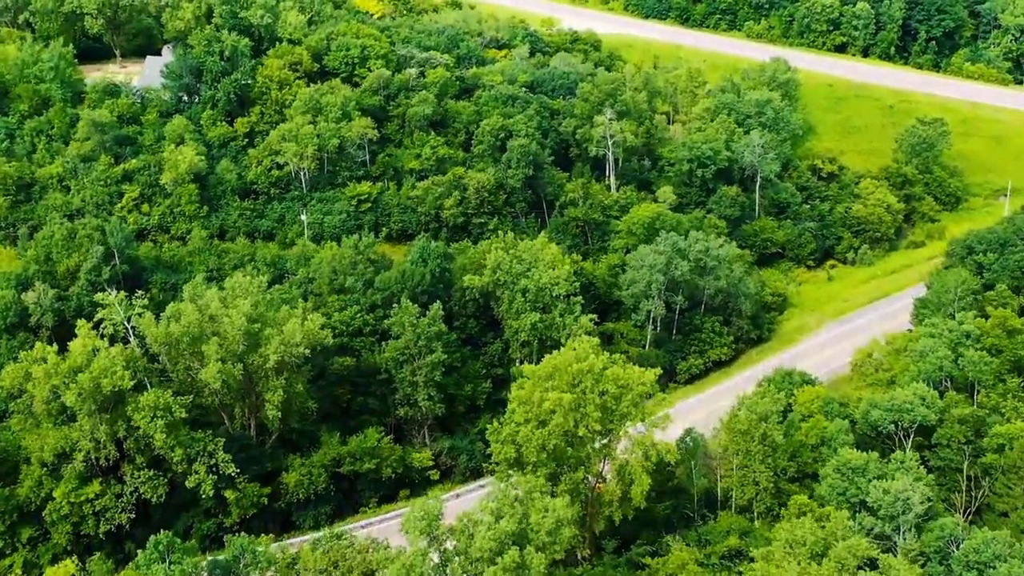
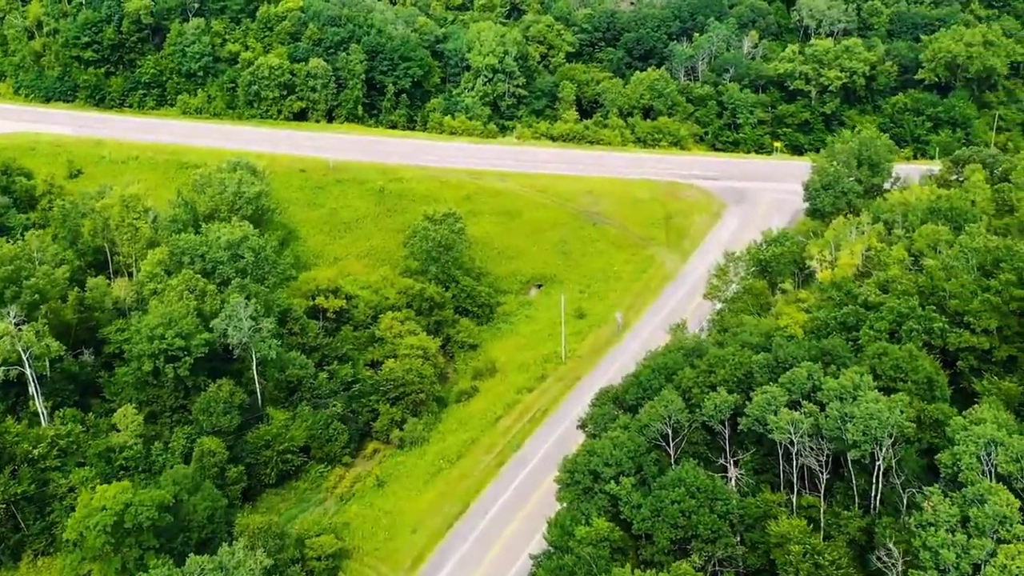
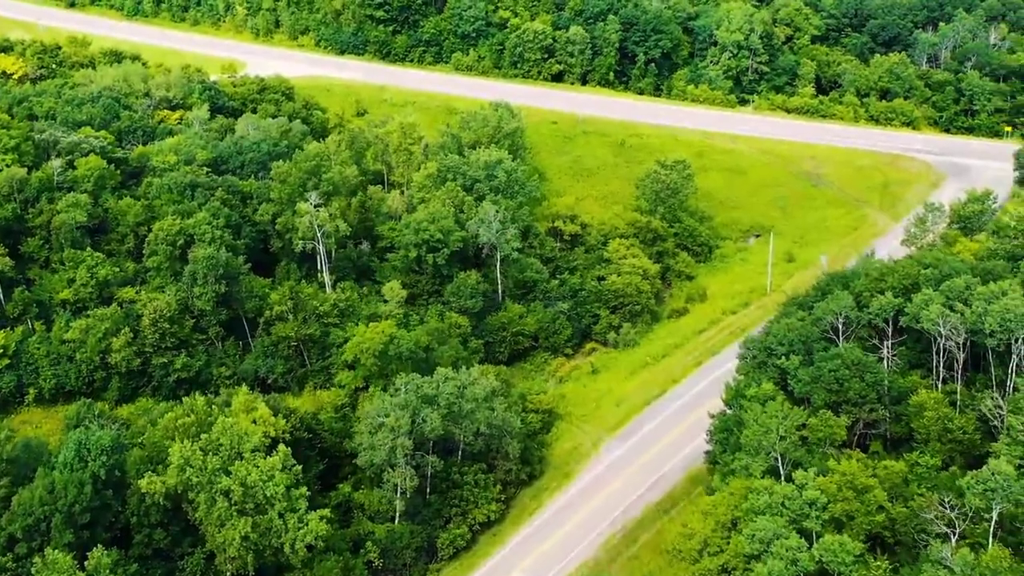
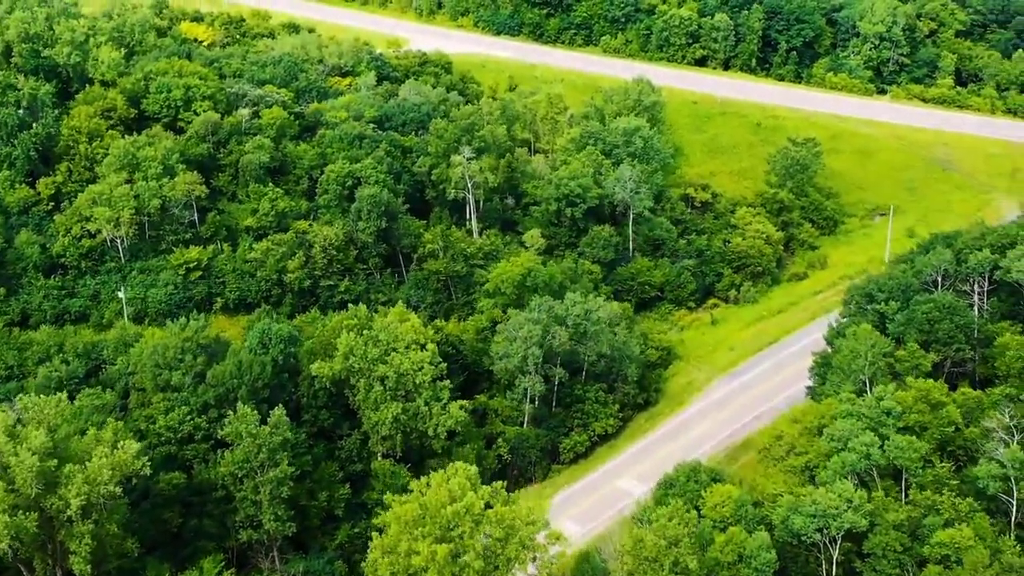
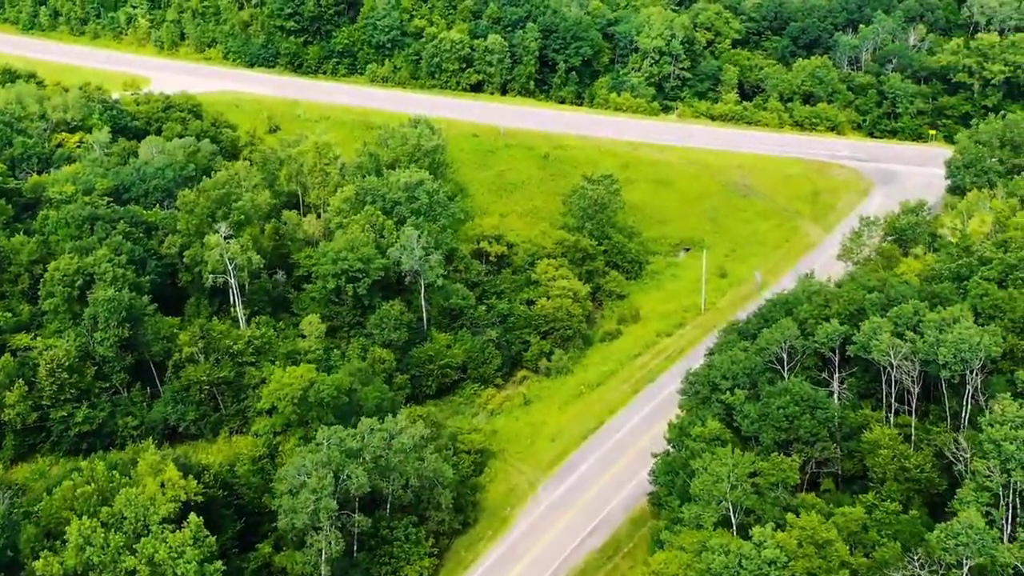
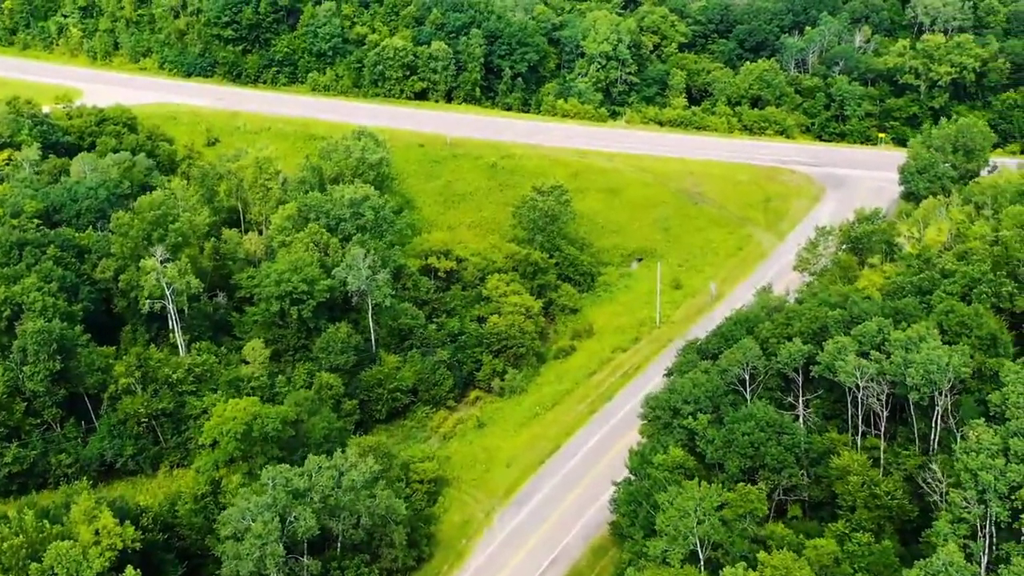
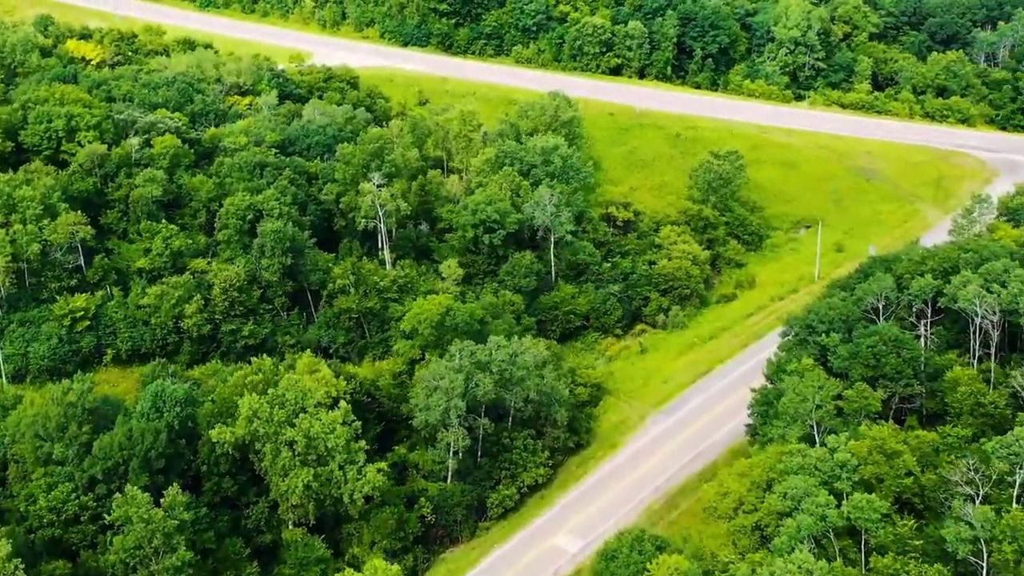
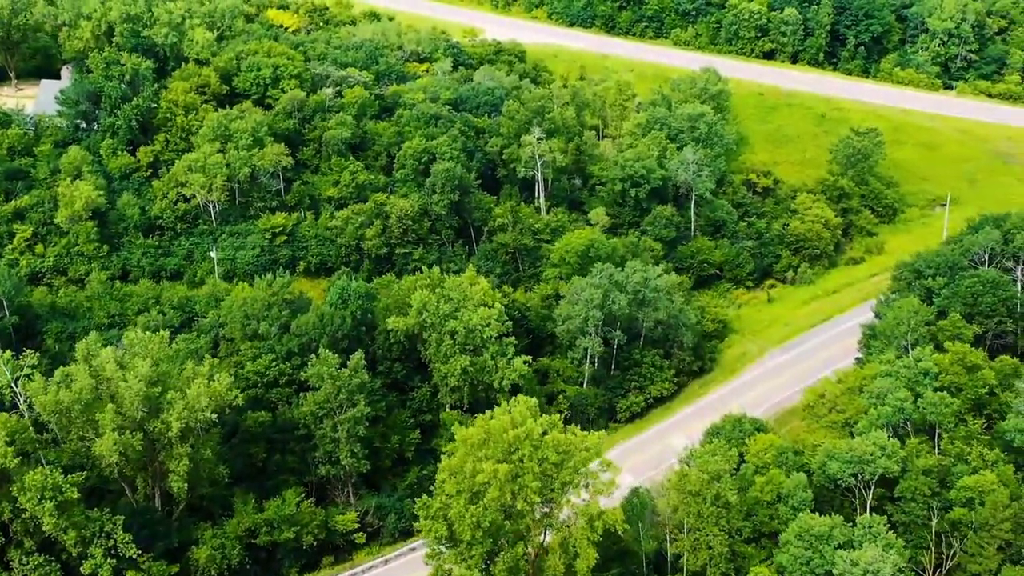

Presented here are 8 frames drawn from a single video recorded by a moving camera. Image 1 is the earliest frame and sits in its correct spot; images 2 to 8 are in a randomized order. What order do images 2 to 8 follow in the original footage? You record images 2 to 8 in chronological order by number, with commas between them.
8, 4, 7, 3, 5, 6, 2
